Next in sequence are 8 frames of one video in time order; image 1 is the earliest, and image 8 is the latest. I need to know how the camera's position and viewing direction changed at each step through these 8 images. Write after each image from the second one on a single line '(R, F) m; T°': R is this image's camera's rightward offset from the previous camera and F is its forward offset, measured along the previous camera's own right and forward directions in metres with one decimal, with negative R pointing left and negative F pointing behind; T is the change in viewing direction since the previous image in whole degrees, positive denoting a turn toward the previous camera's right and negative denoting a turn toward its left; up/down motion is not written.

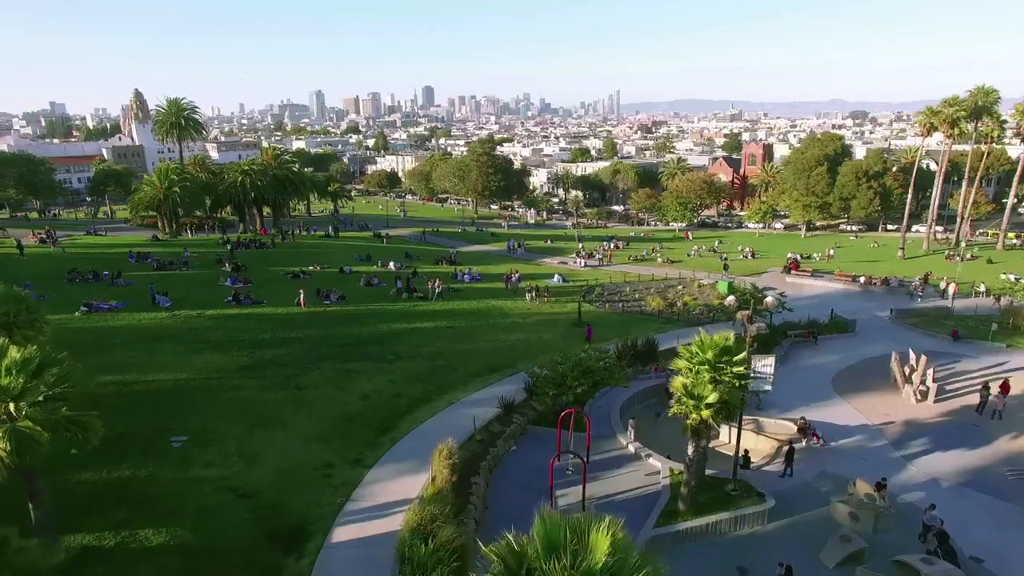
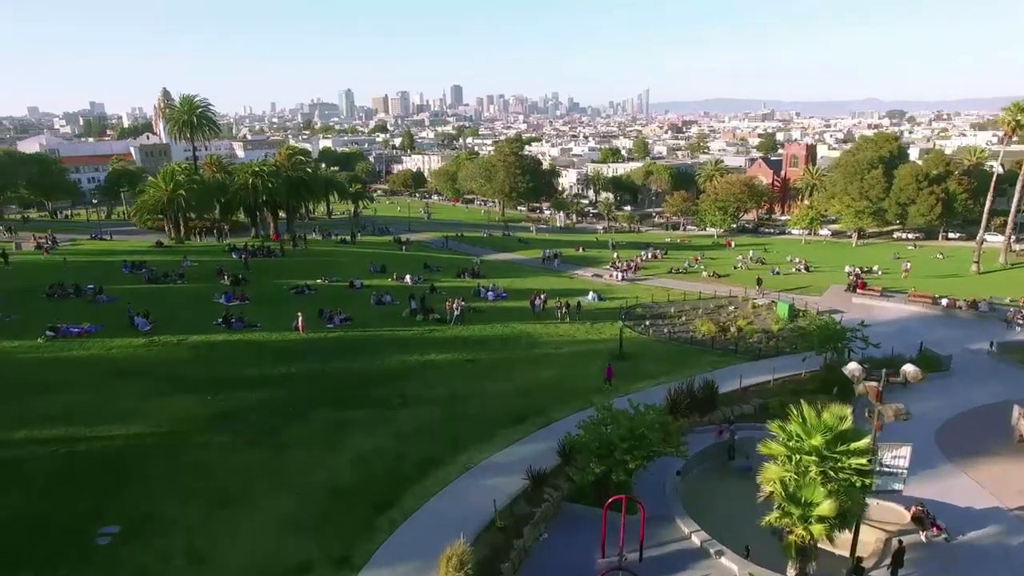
(-0.2, +5.4) m; -2°
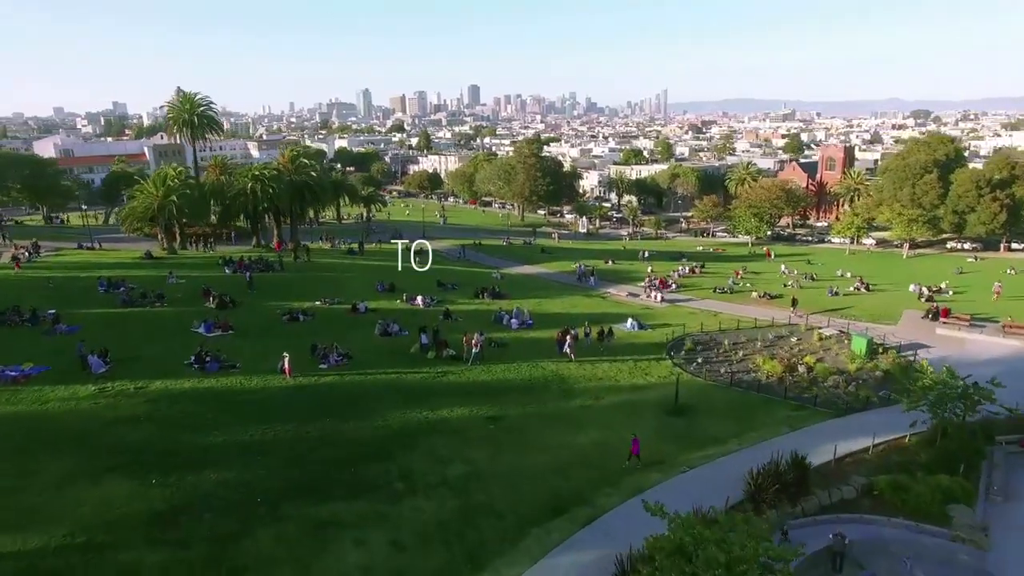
(-0.6, +6.0) m; -1°
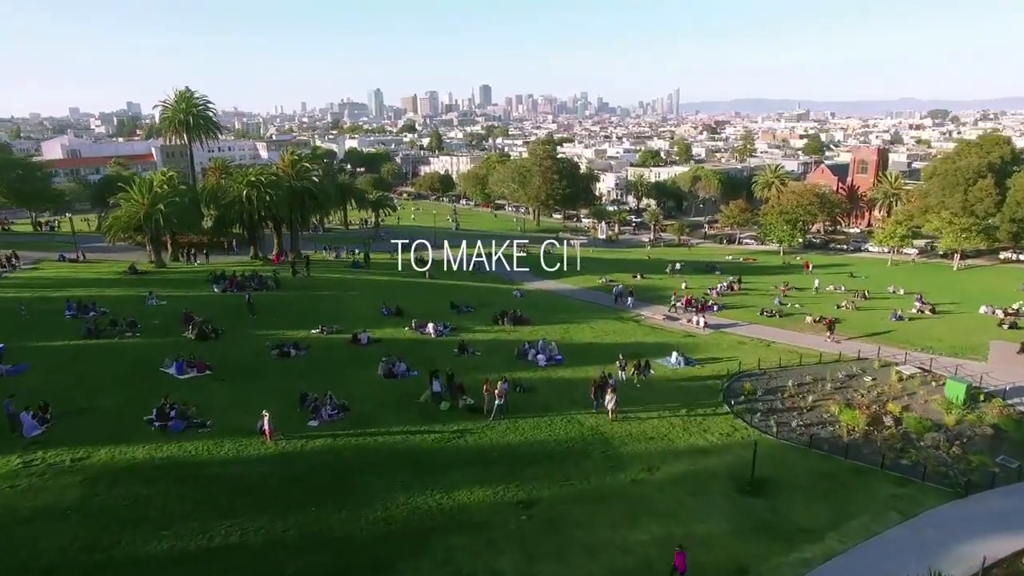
(-0.8, +5.5) m; -1°
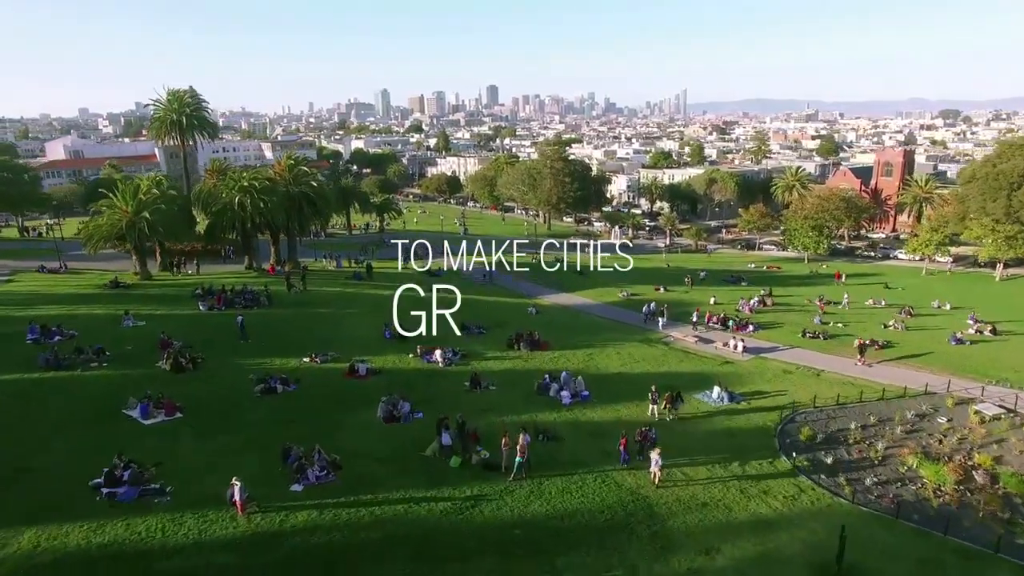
(-0.6, +4.3) m; -1°
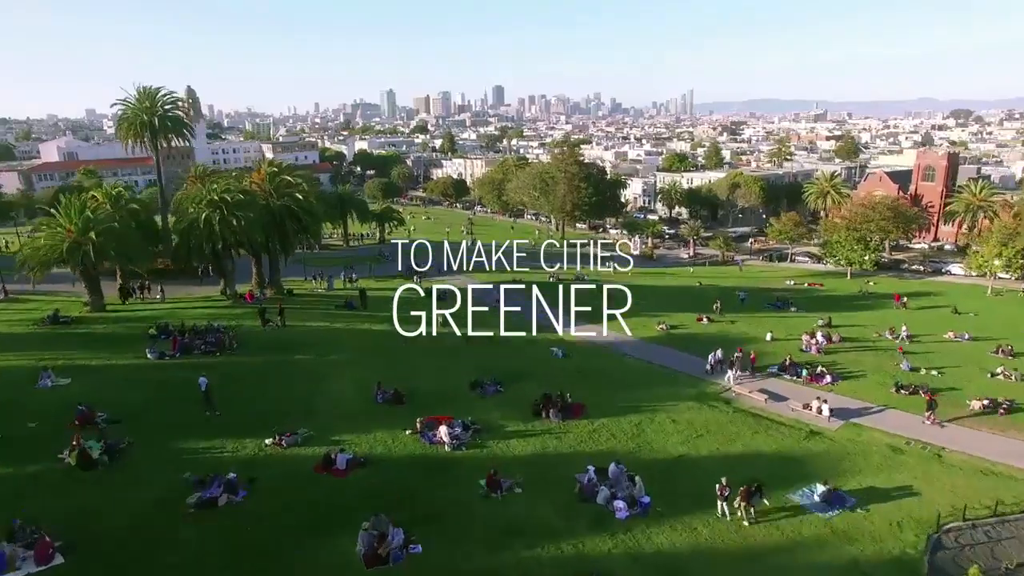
(-0.9, +8.1) m; 0°
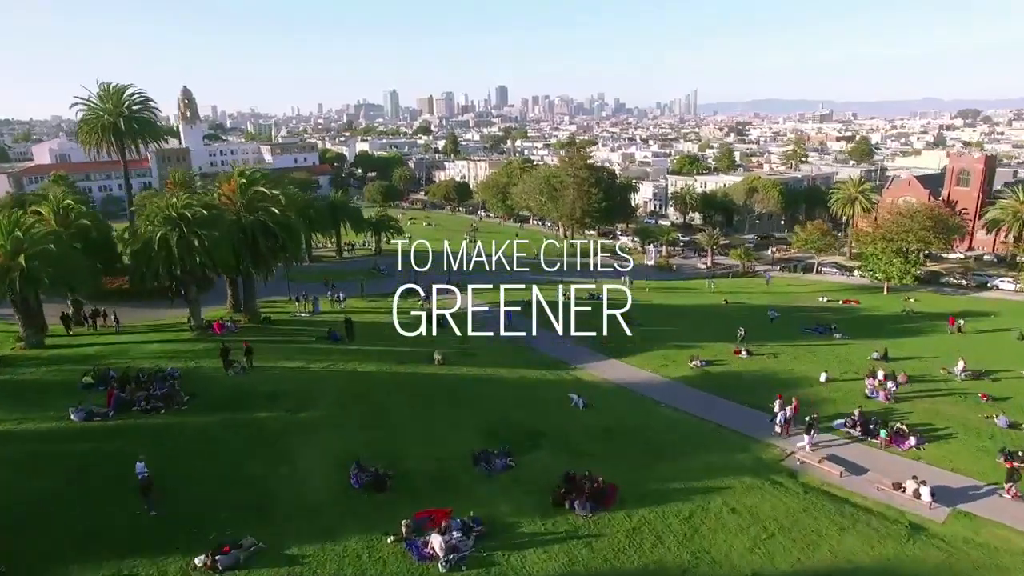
(-0.4, +6.5) m; 0°
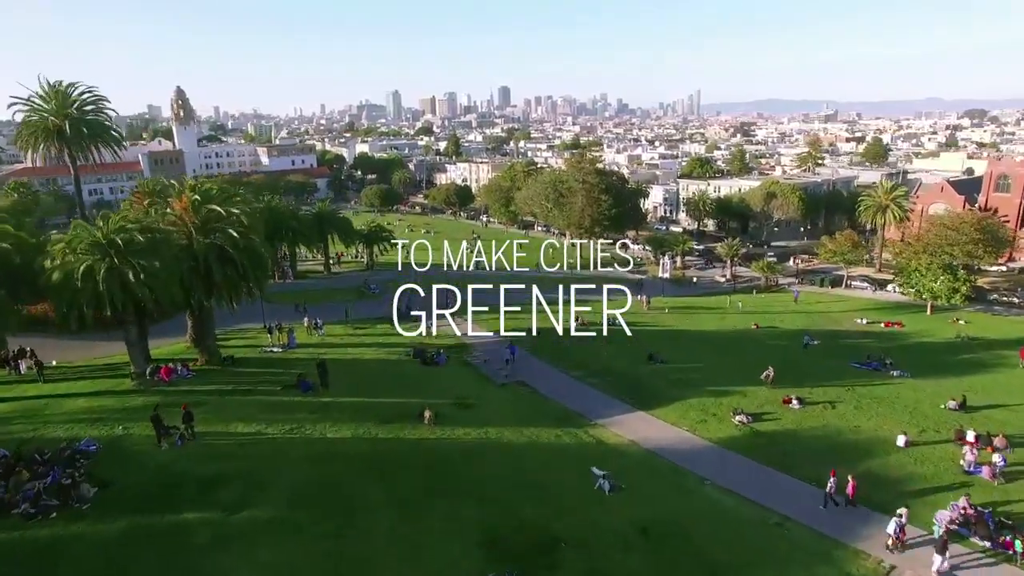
(-0.2, +7.0) m; 0°
